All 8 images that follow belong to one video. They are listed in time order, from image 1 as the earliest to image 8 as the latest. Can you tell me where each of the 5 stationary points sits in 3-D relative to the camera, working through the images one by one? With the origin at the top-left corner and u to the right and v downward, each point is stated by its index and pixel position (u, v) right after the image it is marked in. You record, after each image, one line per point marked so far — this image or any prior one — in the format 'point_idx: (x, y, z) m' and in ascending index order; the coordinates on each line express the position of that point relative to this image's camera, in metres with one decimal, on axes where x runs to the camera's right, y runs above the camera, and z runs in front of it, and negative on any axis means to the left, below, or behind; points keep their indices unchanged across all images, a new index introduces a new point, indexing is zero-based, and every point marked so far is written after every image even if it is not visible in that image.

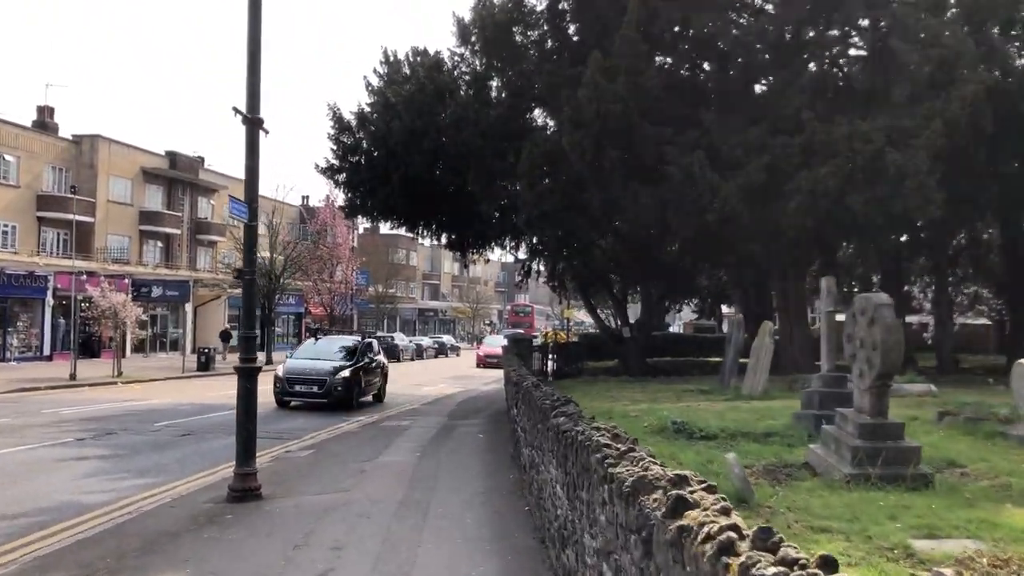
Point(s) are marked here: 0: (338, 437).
0: (-2.9, -2.5, +17.3) m
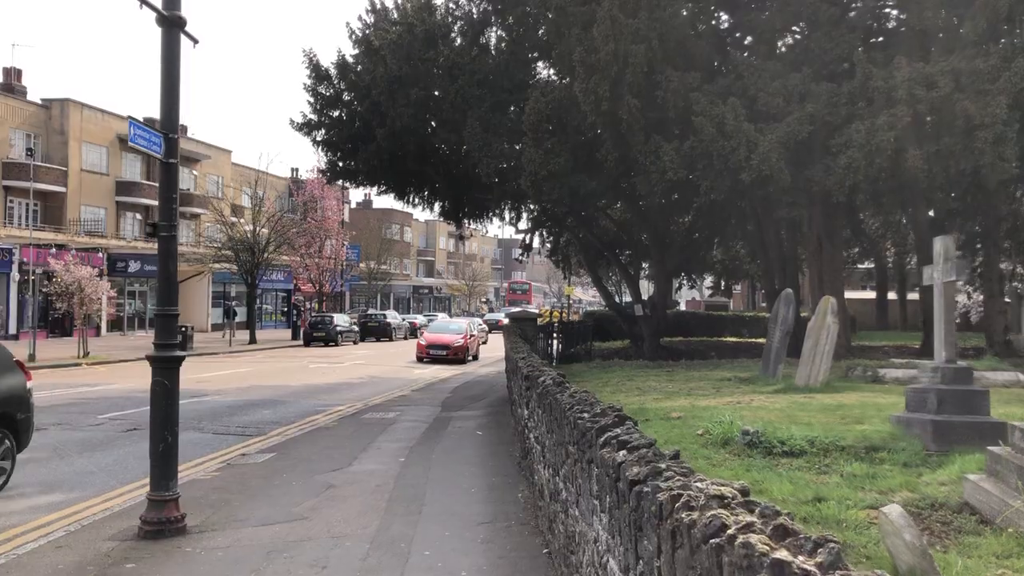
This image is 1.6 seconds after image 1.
0: (-2.9, -2.0, +14.6) m
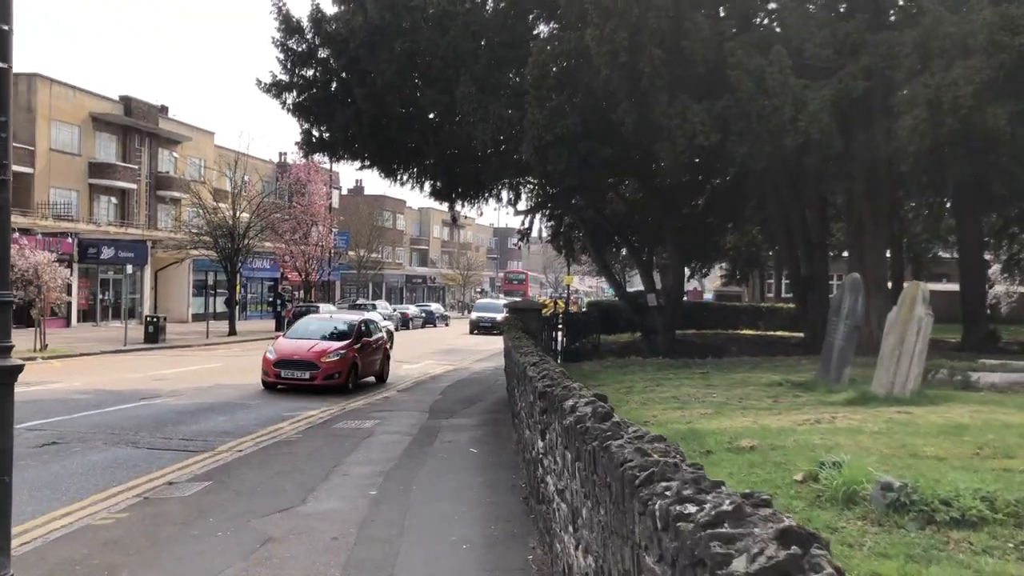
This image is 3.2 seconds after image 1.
0: (-2.8, -1.9, +11.9) m
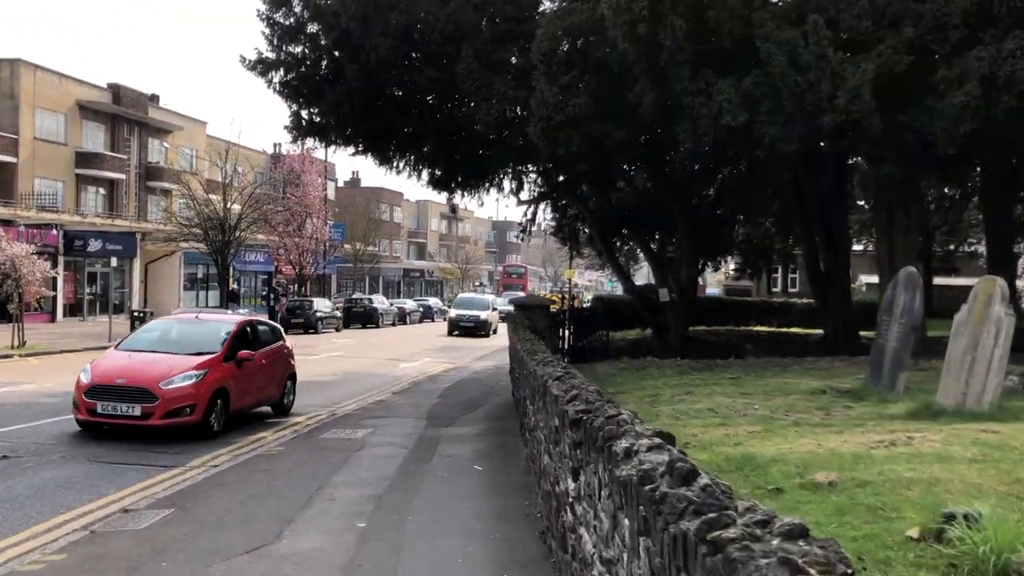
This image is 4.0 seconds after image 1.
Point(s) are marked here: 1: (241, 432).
0: (-2.8, -1.8, +10.6) m
1: (-3.5, -1.9, +13.4) m
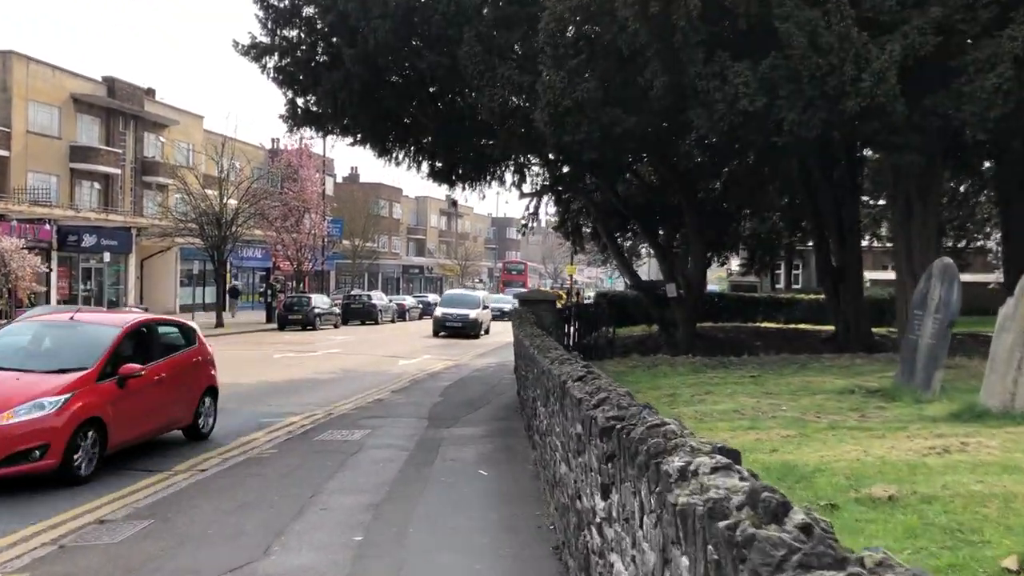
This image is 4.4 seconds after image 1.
0: (-2.7, -1.7, +9.9) m
1: (-3.4, -1.8, +12.7) m
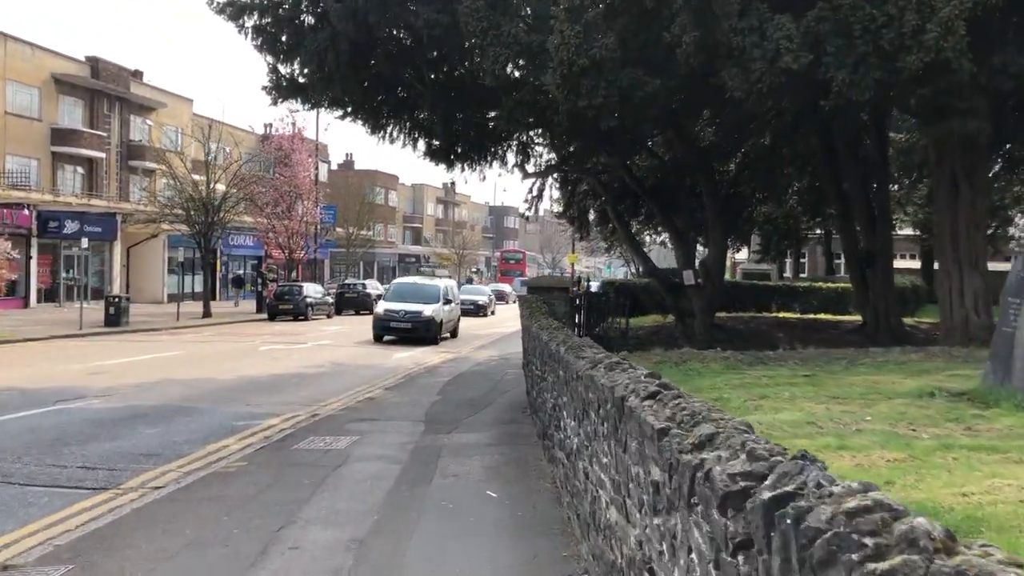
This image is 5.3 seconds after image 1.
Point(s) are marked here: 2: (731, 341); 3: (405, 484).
0: (-2.6, -1.6, +8.2) m
1: (-3.3, -1.6, +11.0) m
2: (+4.2, -1.0, +19.8) m
3: (-0.9, -1.6, +8.3) m
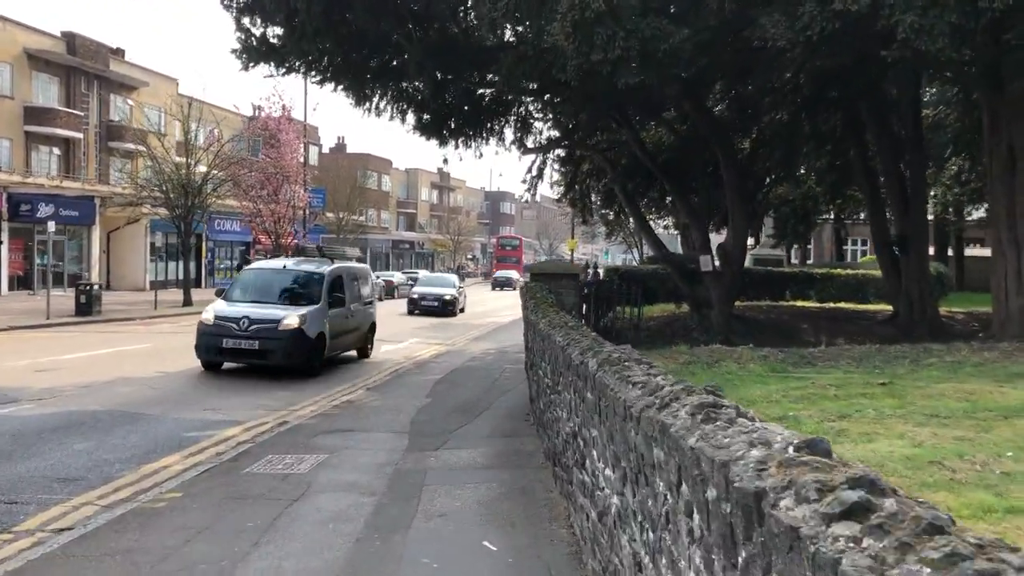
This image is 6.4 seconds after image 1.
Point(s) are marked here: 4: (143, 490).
0: (-2.6, -1.5, +6.4) m
1: (-3.3, -1.5, +9.2) m
2: (+4.2, -0.8, +18.0) m
3: (-0.9, -1.5, +6.4) m
4: (-2.8, -1.5, +7.7) m
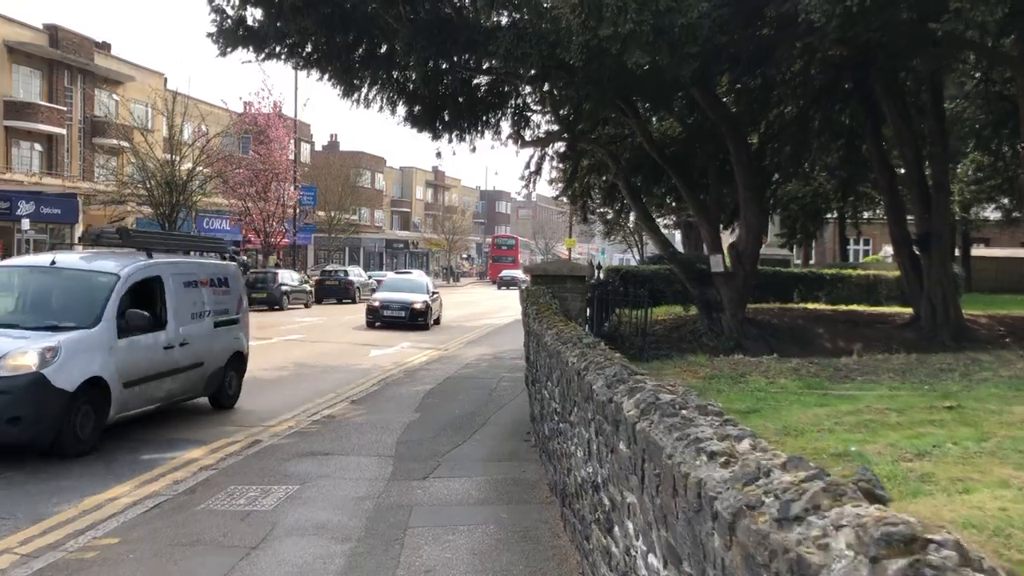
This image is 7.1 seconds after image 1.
0: (-2.6, -1.5, +5.2) m
1: (-3.3, -1.5, +8.0) m
2: (+4.1, -0.8, +16.8) m
3: (-0.9, -1.5, +5.2) m
4: (-2.8, -1.5, +6.5) m
